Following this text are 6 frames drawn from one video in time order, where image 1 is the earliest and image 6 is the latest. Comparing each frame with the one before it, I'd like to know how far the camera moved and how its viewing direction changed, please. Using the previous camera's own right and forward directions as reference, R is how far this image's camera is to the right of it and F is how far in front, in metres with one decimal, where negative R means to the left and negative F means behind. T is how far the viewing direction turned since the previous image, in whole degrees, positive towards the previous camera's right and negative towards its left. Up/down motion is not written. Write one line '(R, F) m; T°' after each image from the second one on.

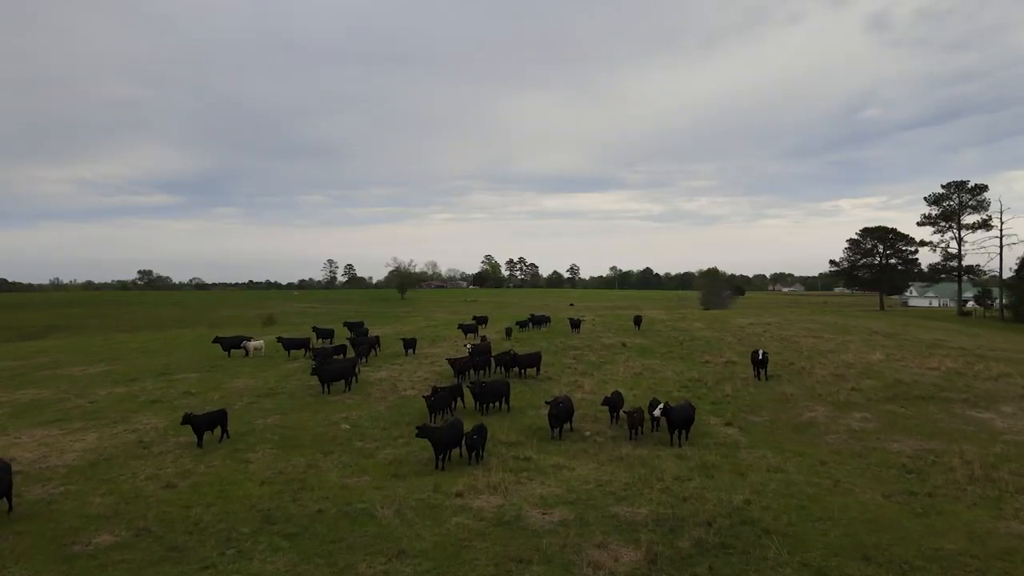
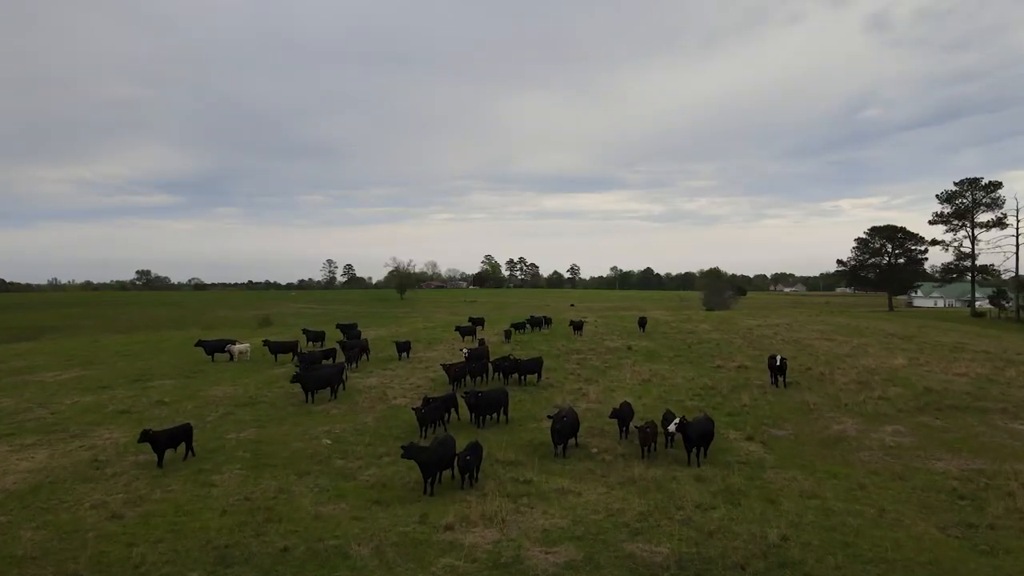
(0.0, +1.8) m; 0°
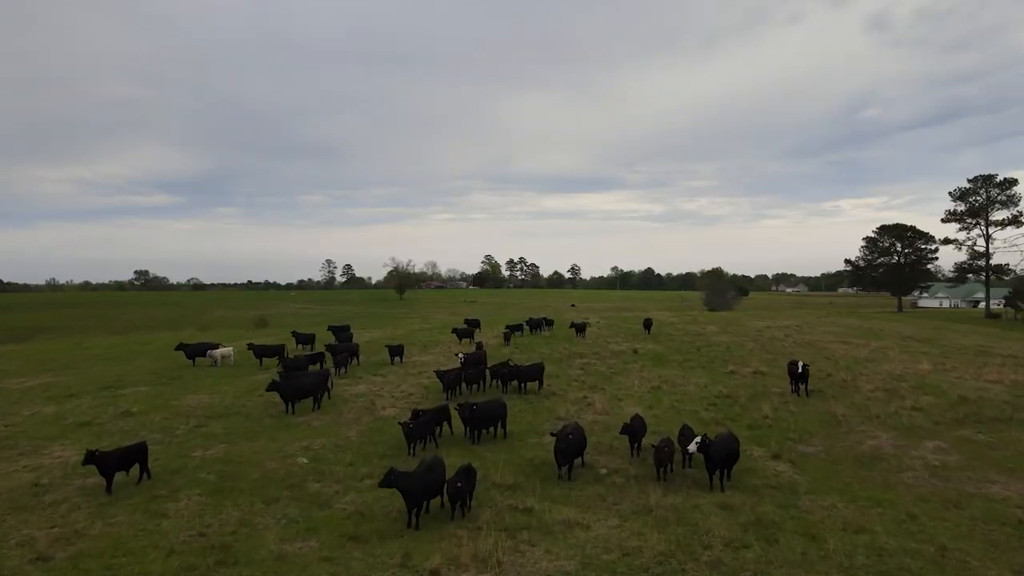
(0.0, +1.8) m; 0°
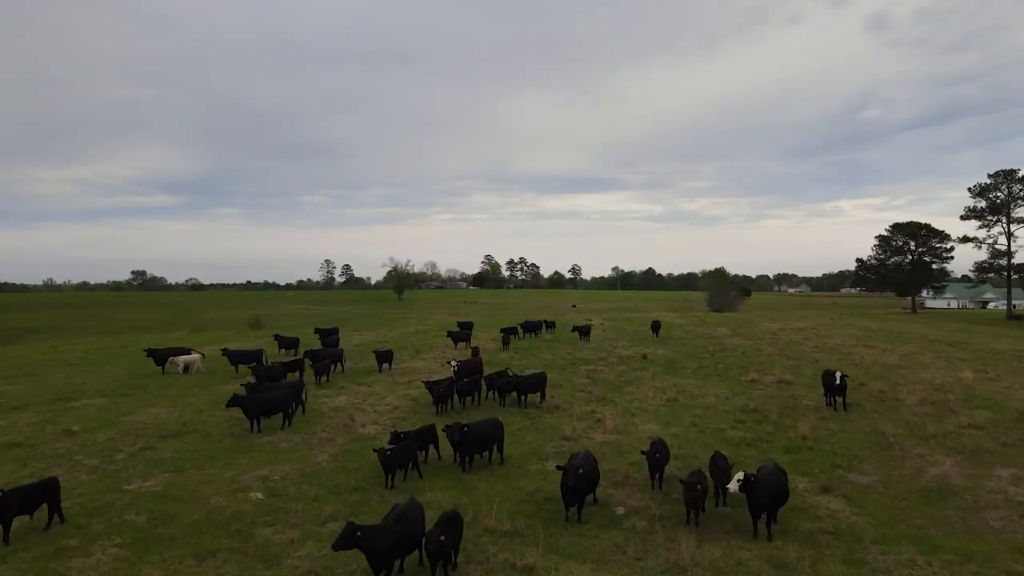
(+0.1, +2.5) m; 0°
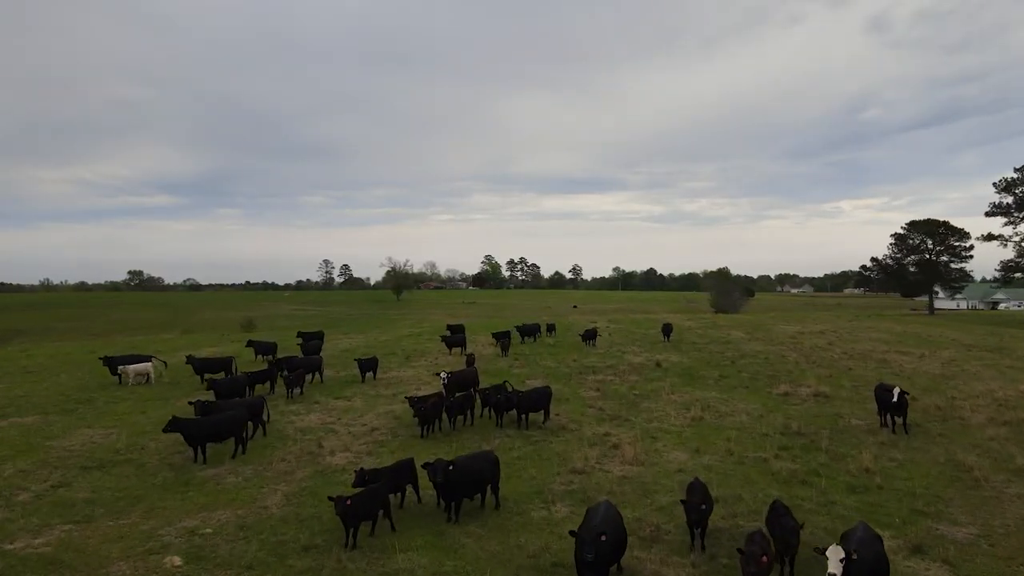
(0.0, +3.0) m; 0°
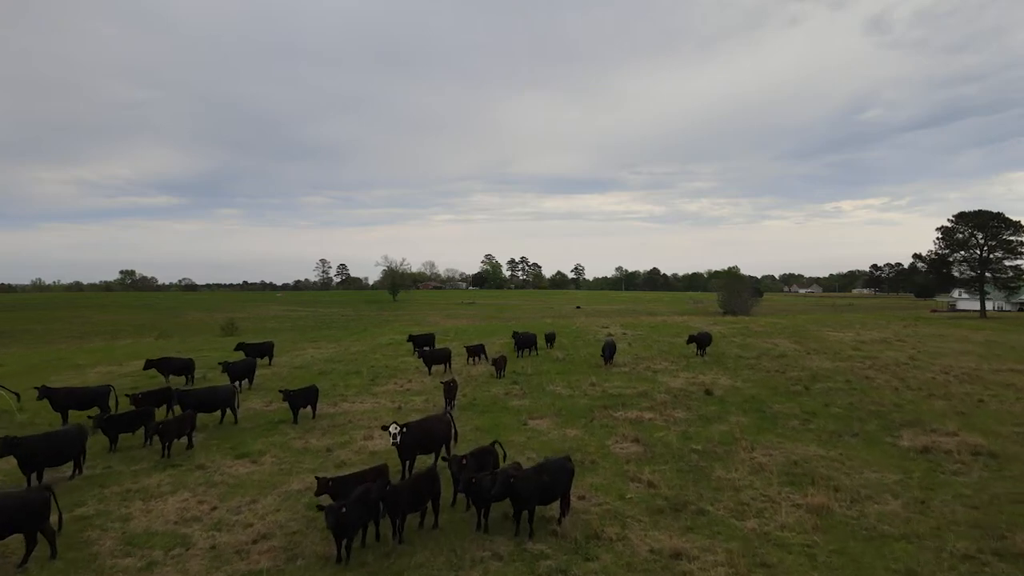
(+0.1, +7.3) m; 0°
